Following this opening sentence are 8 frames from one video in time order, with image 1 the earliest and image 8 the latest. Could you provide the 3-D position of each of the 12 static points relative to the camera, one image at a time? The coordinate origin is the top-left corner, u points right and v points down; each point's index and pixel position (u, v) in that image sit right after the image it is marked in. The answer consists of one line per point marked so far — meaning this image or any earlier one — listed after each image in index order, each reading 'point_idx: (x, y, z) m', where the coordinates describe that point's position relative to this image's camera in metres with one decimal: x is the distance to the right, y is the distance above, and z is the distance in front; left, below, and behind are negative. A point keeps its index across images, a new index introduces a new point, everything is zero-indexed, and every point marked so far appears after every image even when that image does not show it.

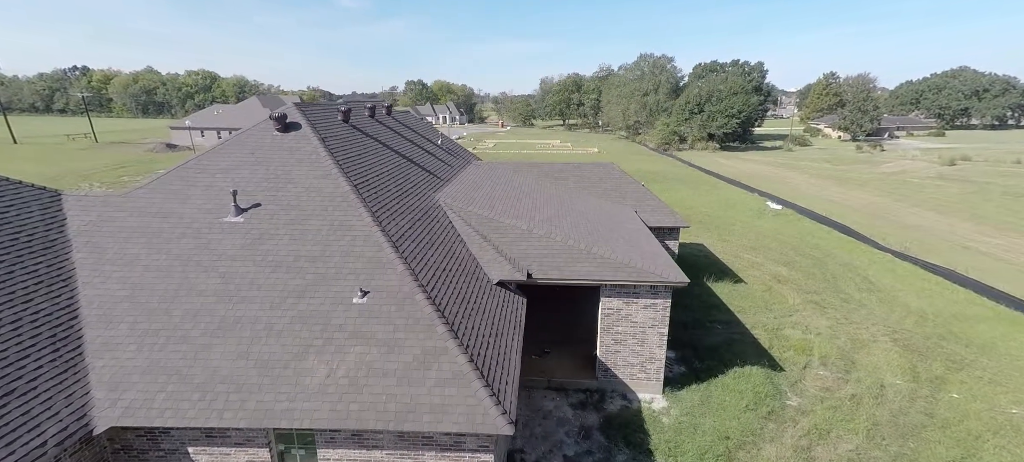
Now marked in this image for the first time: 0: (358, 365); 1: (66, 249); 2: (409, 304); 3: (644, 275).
0: (-2.3, -2.0, +6.7) m
1: (-7.9, -0.3, +8.0) m
2: (-1.6, -1.1, +7.4) m
3: (+3.1, -1.0, +10.4) m
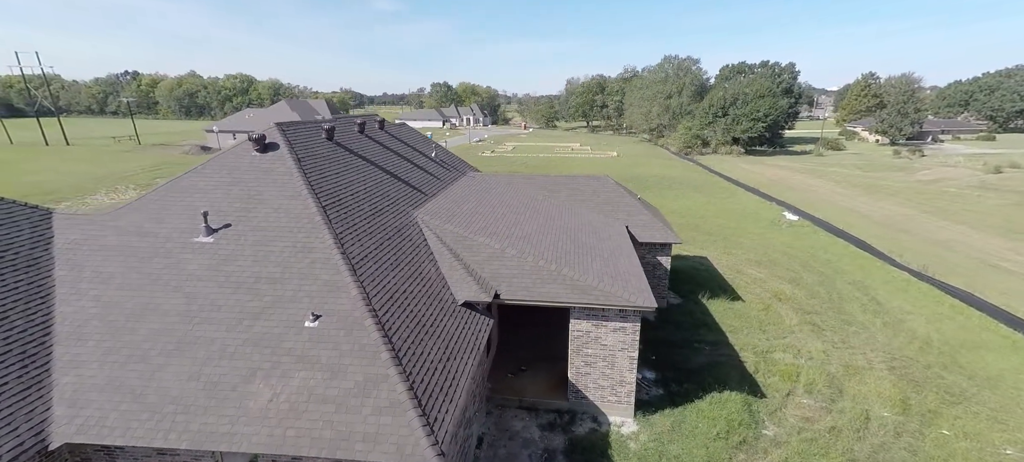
0: (-3.3, -2.5, +7.0) m
1: (-8.8, -0.7, +8.5) m
2: (-2.6, -1.6, +7.6) m
3: (+2.4, -1.6, +10.2) m
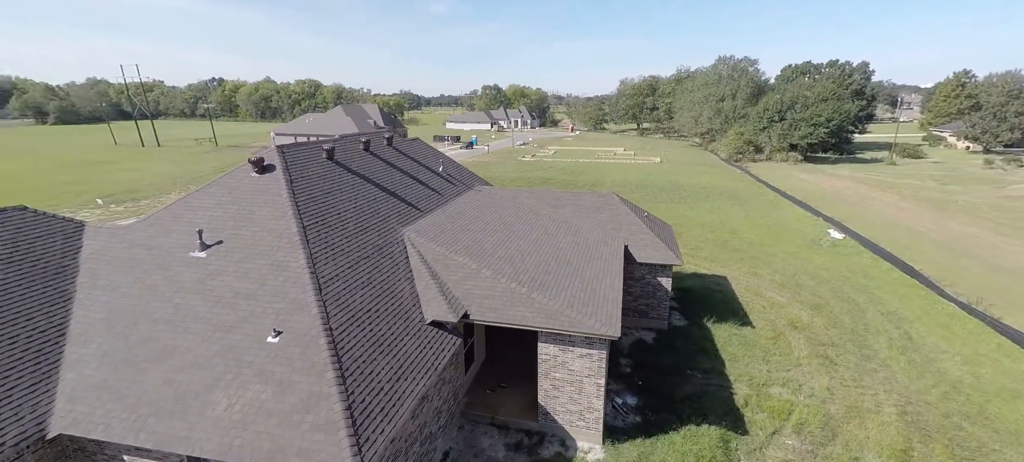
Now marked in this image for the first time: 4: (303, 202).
0: (-4.5, -2.9, +7.7) m
1: (-9.7, -1.0, +9.8) m
2: (-3.6, -2.1, +8.2) m
3: (+1.5, -2.2, +10.3) m
4: (-5.2, +0.7, +11.0) m
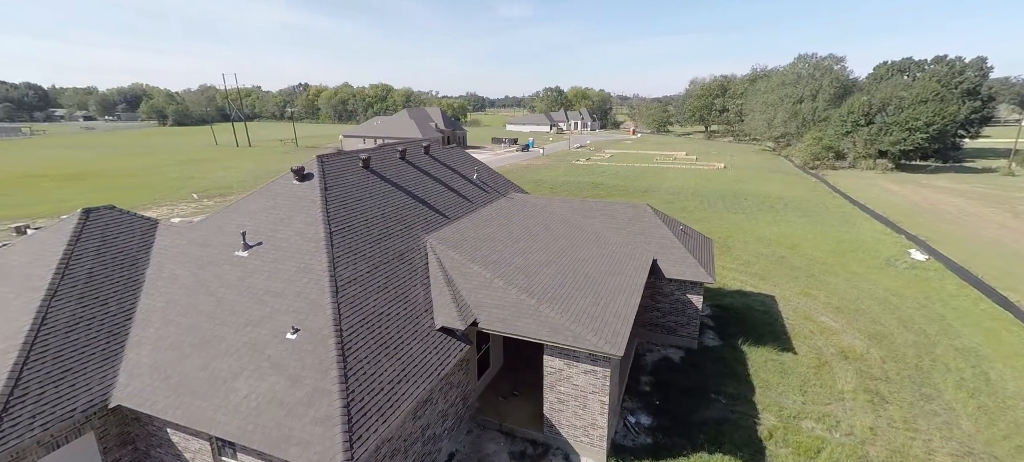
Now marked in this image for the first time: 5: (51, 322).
0: (-4.7, -3.1, +8.5) m
1: (-9.5, -0.9, +11.4) m
2: (-3.8, -2.2, +8.9) m
3: (+1.6, -2.5, +10.3) m
4: (-4.8, +0.6, +11.9) m
5: (-9.3, -1.8, +9.1) m
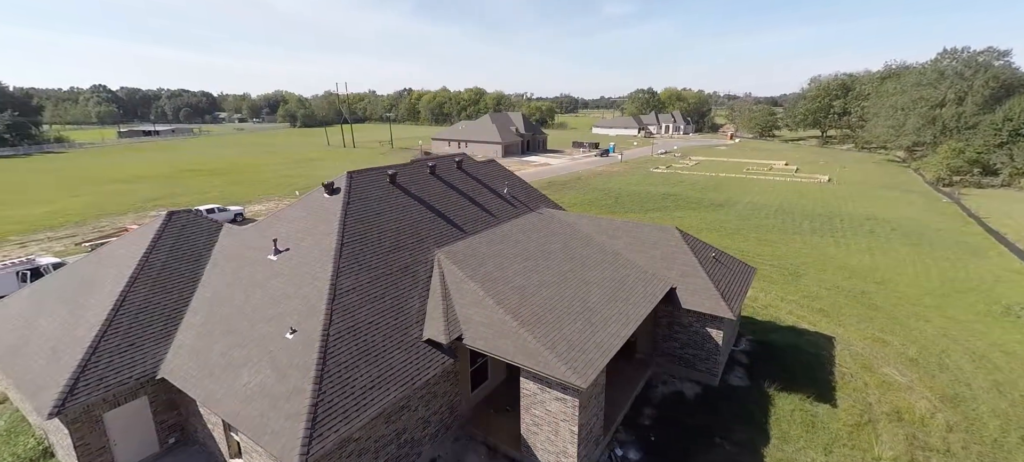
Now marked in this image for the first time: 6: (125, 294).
0: (-5.7, -3.4, +10.0) m
1: (-9.6, -1.0, +13.8) m
2: (-4.6, -2.6, +10.1) m
3: (+0.9, -3.2, +10.3) m
4: (-4.8, +0.3, +13.3) m
5: (-9.9, -1.9, +11.5) m
6: (-10.1, -1.6, +11.6) m
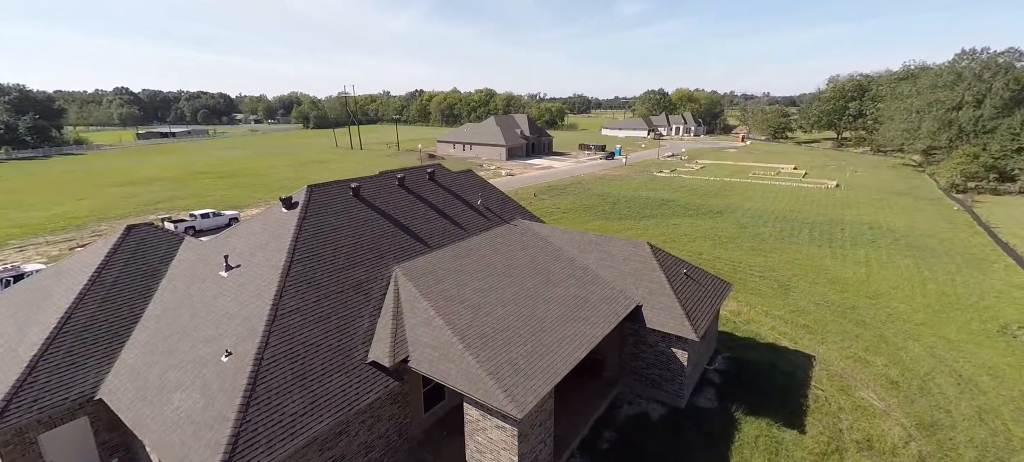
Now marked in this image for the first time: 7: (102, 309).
0: (-7.1, -3.8, +9.8) m
1: (-10.9, -1.4, +13.8) m
2: (-6.0, -3.1, +10.0) m
3: (-0.5, -3.7, +10.0) m
4: (-6.1, -0.2, +13.1) m
5: (-11.3, -2.3, +11.5) m
6: (-11.5, -2.1, +11.6) m
7: (-11.1, -2.1, +12.0) m
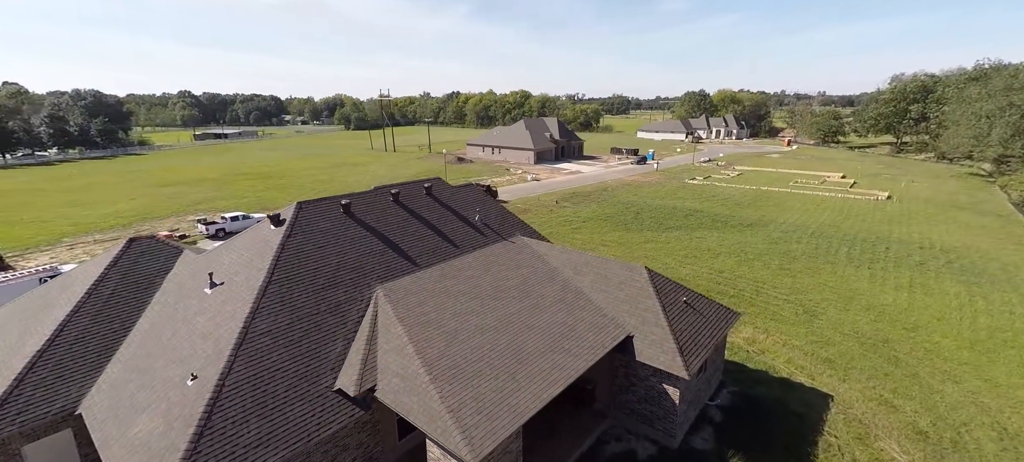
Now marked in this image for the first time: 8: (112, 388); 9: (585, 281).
0: (-8.0, -4.4, +9.9) m
1: (-11.4, -1.9, +14.2) m
2: (-6.9, -3.6, +10.0) m
3: (-1.4, -4.4, +9.5) m
4: (-6.6, -0.8, +13.1) m
5: (-12.0, -2.8, +11.9) m
6: (-12.2, -2.5, +12.1) m
7: (-11.7, -2.5, +12.5) m
8: (-10.0, -4.0, +11.2) m
9: (+2.6, -1.7, +15.5) m
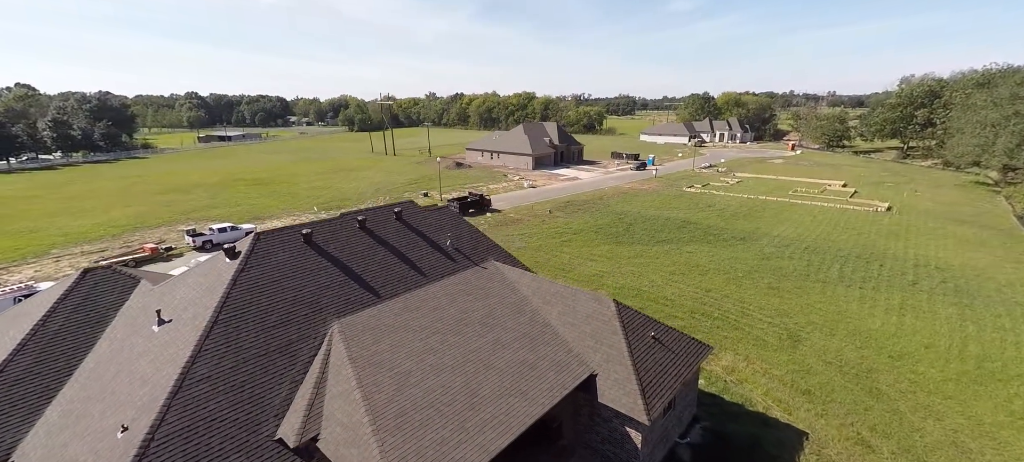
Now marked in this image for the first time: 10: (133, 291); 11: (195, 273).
0: (-9.2, -5.4, +9.5) m
1: (-12.6, -2.9, +13.9) m
2: (-8.1, -4.6, +9.6) m
3: (-2.6, -5.4, +9.0) m
4: (-7.8, -1.7, +12.7) m
5: (-13.2, -3.8, +11.6) m
6: (-13.4, -3.5, +11.7) m
7: (-12.9, -3.5, +12.2) m
8: (-11.2, -5.0, +10.8) m
9: (+1.4, -2.7, +14.9) m
10: (-12.7, -2.0, +15.0) m
11: (-10.0, -1.3, +14.2) m
